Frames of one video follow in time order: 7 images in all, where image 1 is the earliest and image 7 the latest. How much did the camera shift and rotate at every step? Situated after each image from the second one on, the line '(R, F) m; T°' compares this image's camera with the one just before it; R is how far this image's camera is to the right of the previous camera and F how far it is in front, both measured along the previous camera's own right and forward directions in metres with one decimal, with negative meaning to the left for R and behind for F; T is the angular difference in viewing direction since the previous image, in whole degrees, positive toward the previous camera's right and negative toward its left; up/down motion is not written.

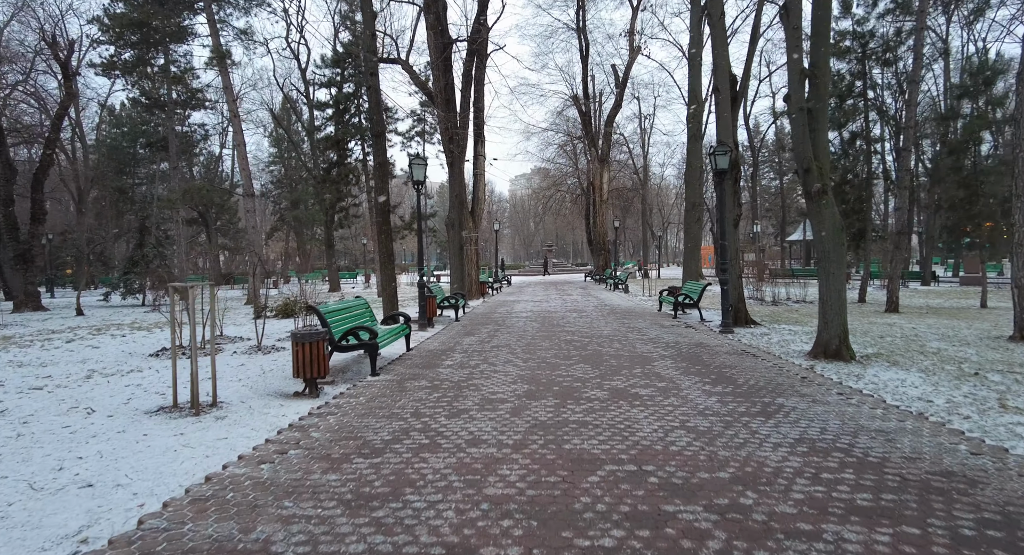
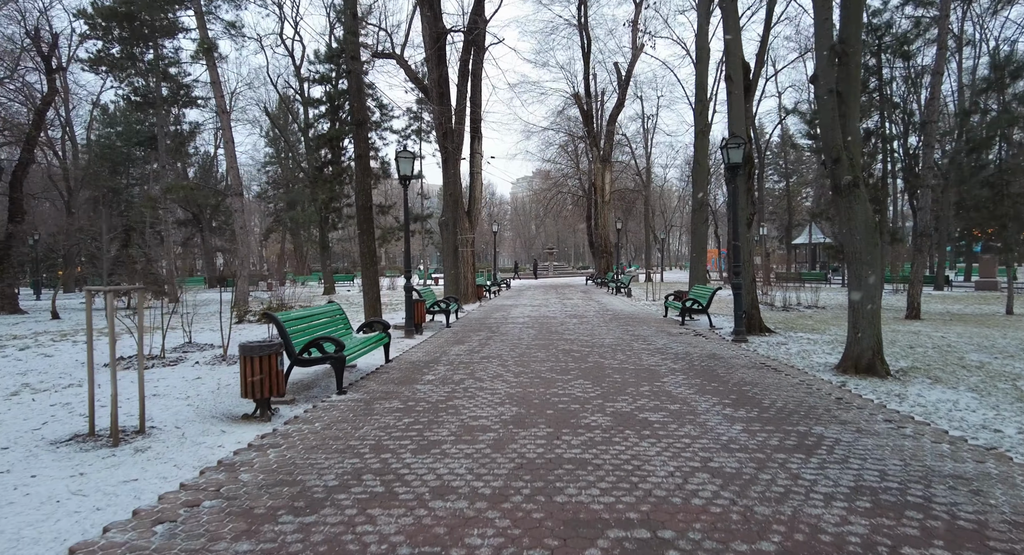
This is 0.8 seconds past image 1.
(+0.1, +1.0) m; 0°
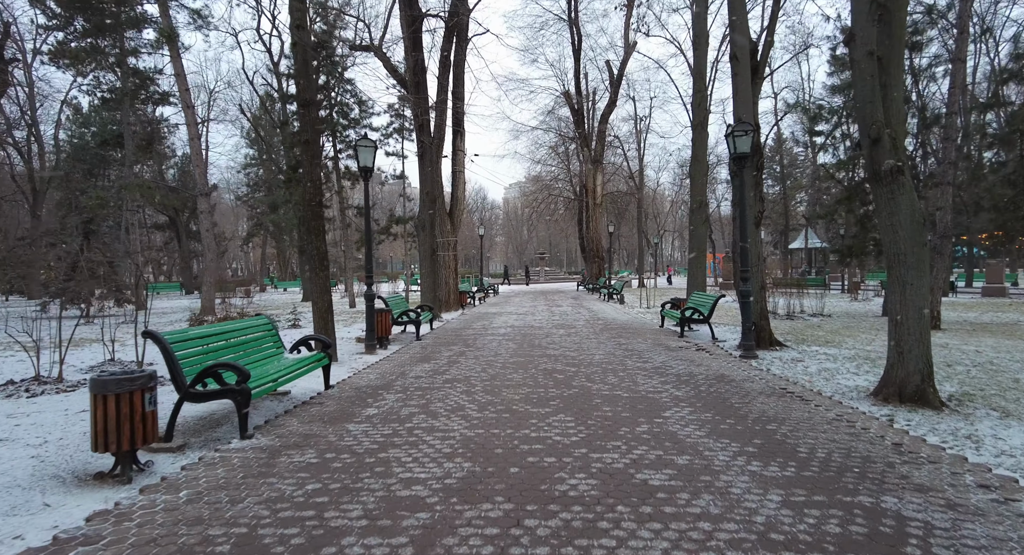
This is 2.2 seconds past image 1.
(+0.3, +1.5) m; +1°
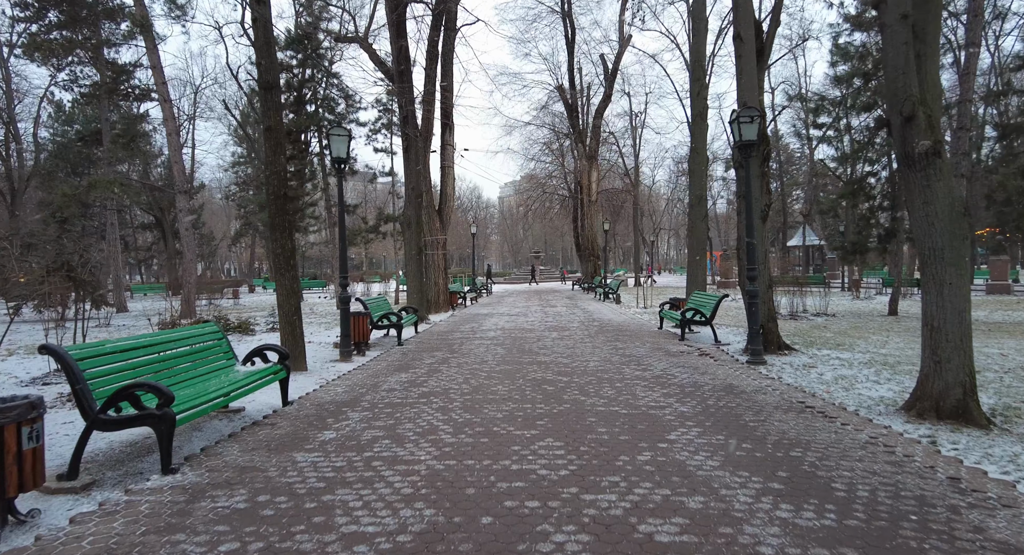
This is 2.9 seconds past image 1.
(+0.1, +0.8) m; 0°
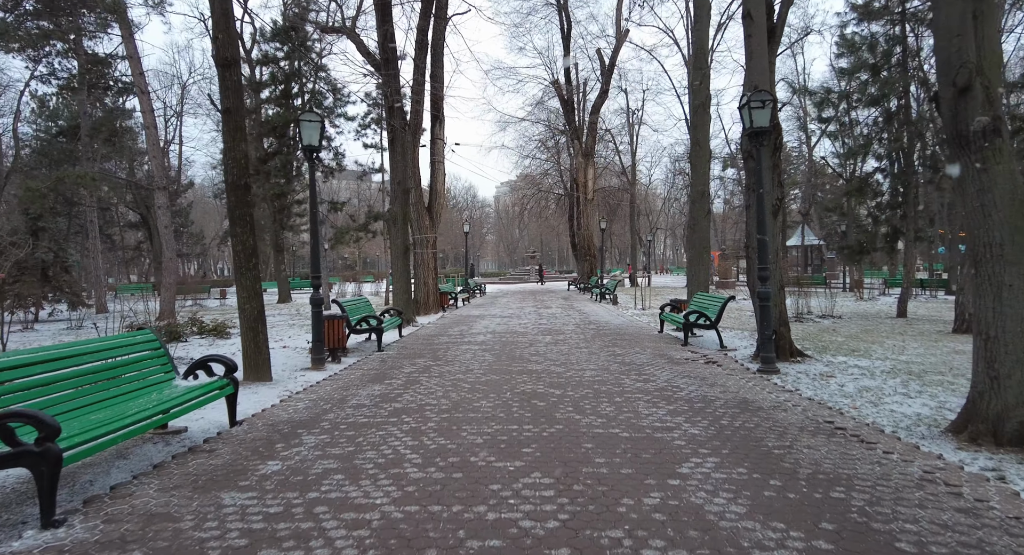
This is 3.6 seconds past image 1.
(+0.1, +0.8) m; 0°
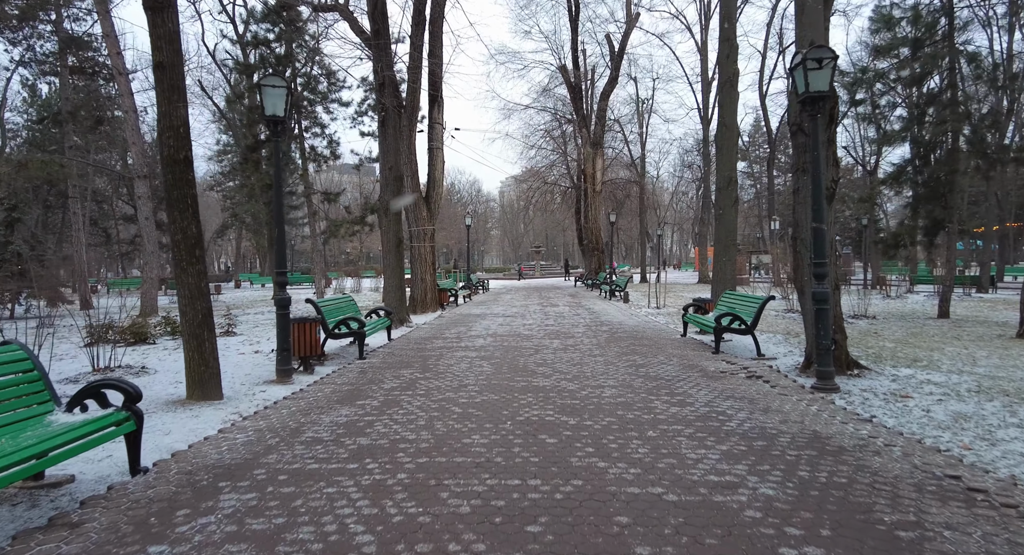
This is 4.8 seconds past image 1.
(0.0, +1.5) m; 0°
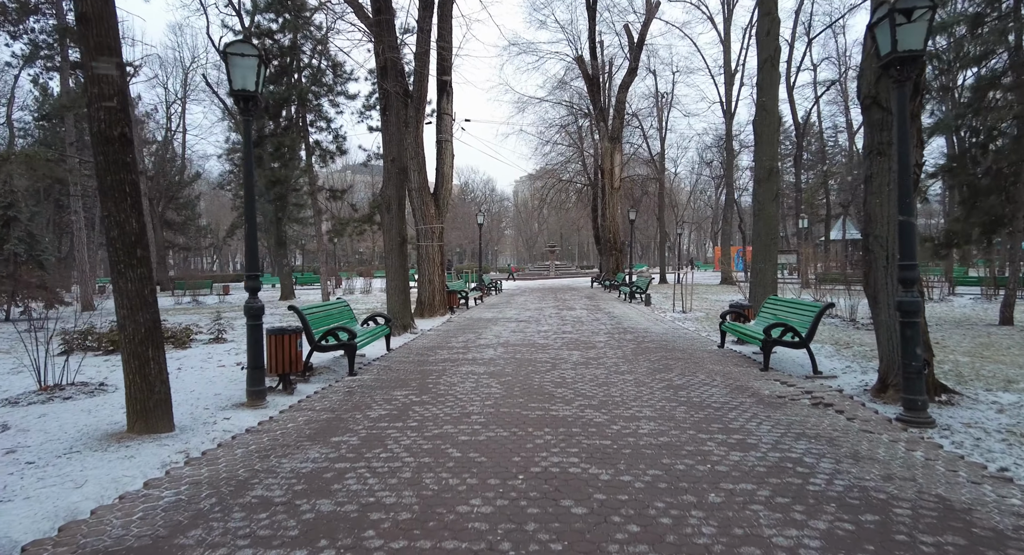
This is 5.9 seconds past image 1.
(0.0, +1.3) m; -1°
